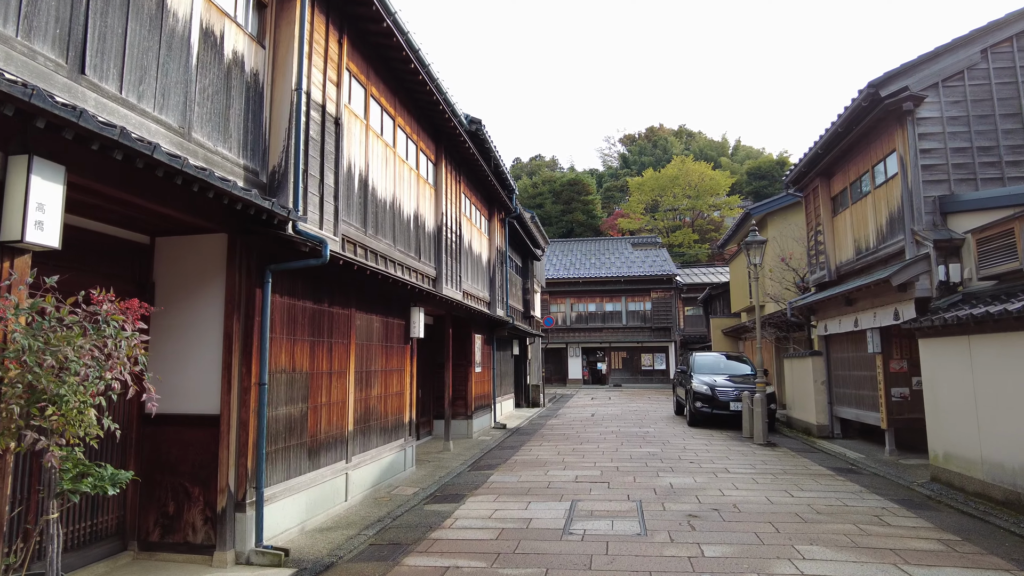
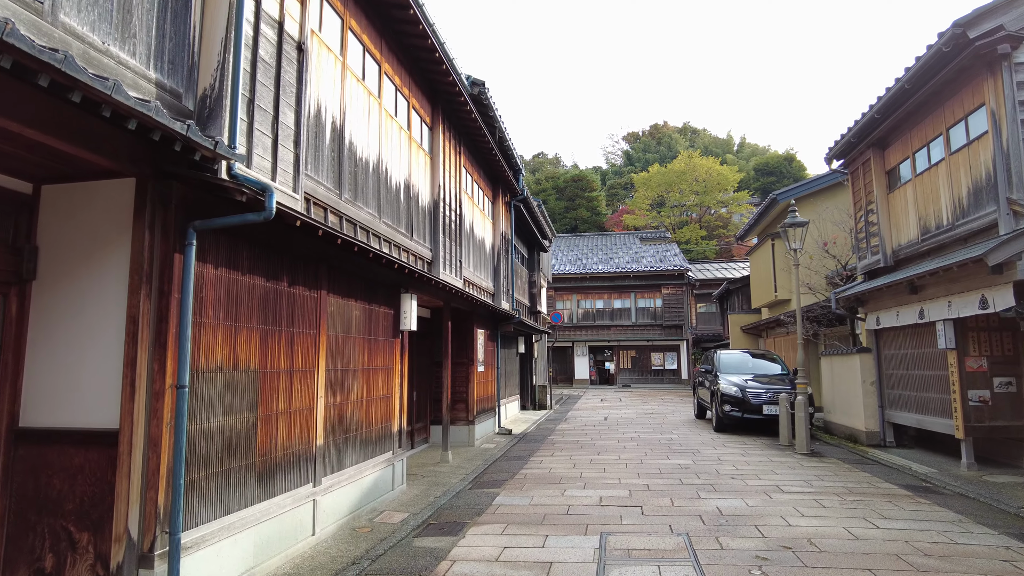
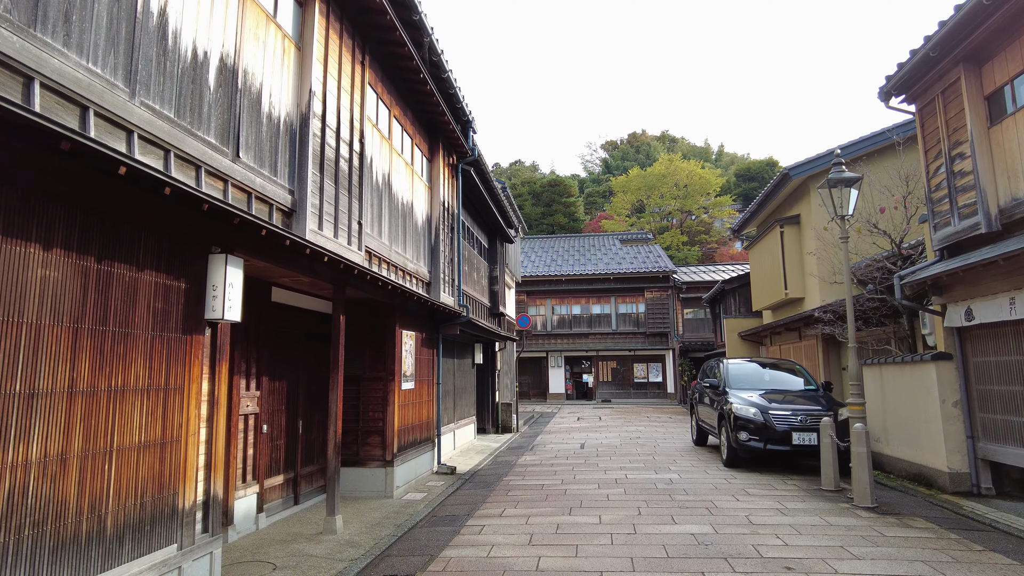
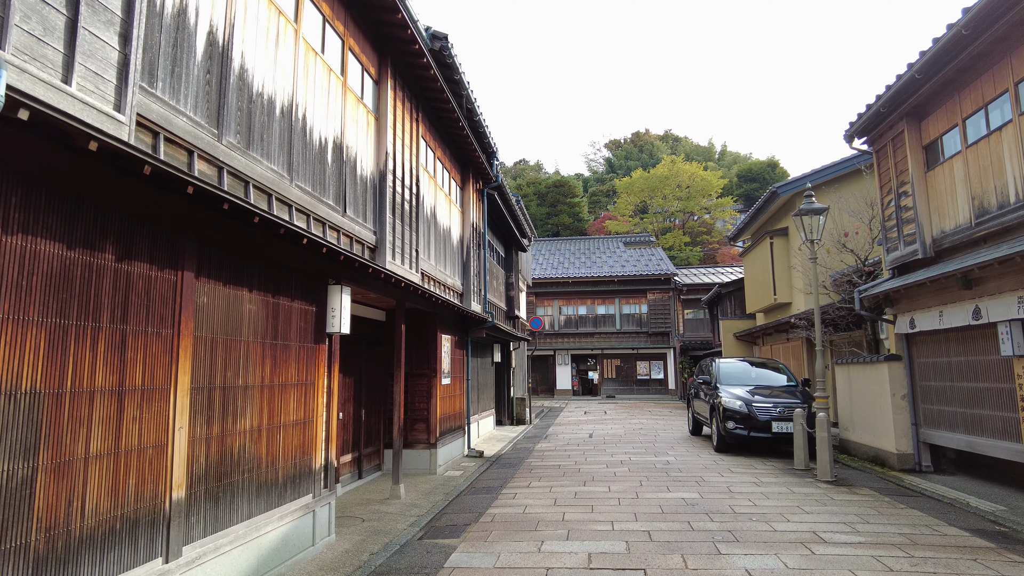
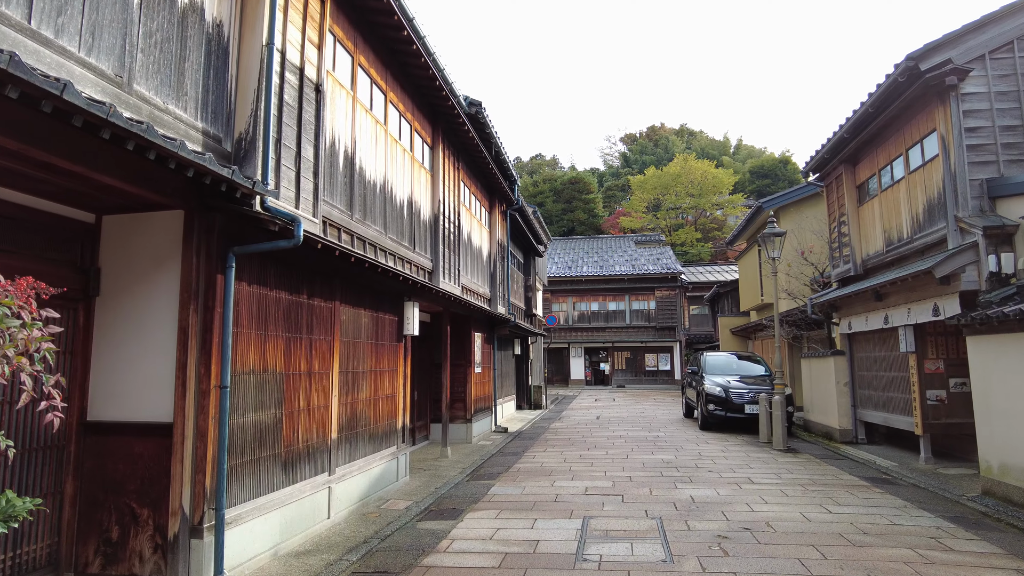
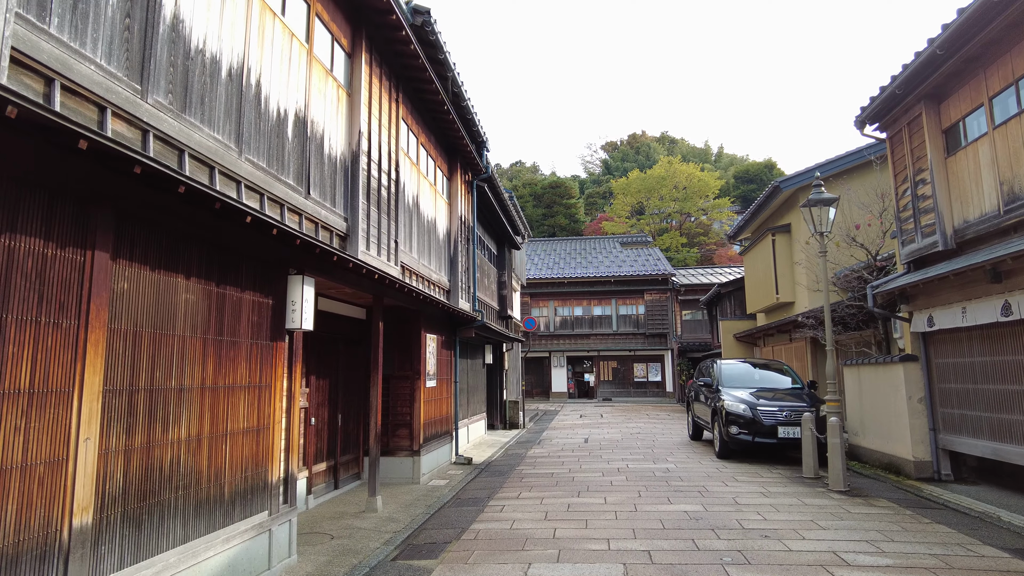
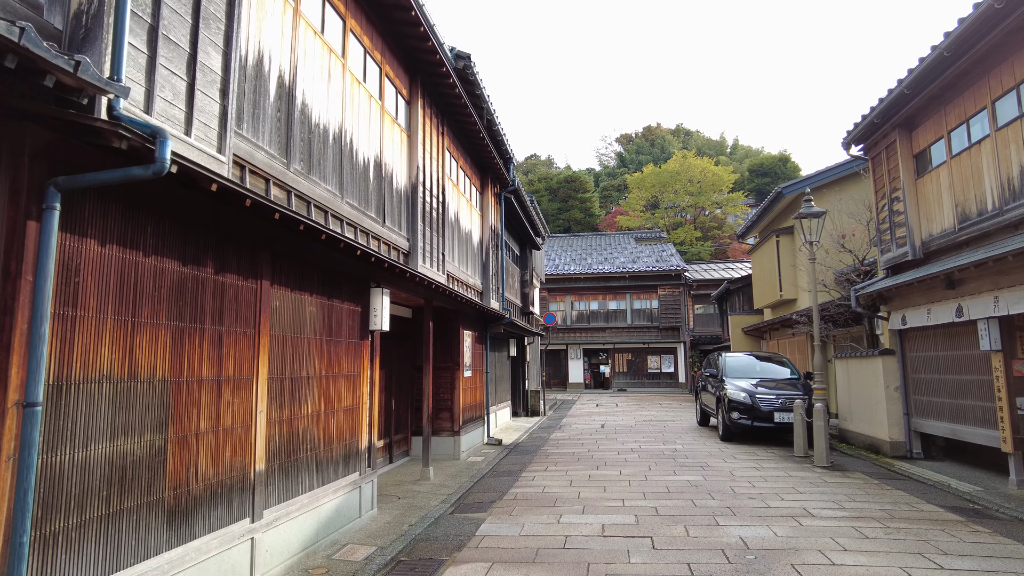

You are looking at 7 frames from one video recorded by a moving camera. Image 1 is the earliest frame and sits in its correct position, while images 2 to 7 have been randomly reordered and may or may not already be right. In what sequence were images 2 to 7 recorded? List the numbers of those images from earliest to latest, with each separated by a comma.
5, 2, 7, 4, 6, 3
